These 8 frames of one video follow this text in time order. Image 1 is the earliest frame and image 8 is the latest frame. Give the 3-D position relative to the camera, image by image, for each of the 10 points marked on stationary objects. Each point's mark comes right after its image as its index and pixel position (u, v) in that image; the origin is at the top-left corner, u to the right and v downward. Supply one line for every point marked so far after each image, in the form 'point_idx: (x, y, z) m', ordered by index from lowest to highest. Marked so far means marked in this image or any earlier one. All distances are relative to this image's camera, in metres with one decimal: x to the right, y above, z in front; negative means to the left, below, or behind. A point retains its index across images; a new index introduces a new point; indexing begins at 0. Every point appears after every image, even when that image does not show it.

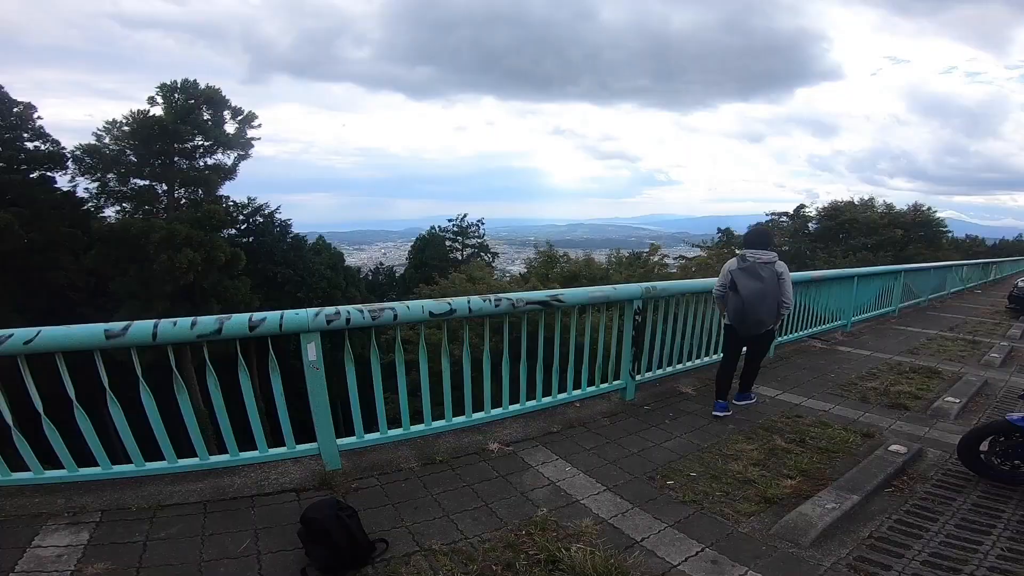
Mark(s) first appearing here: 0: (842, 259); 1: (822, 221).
0: (+9.9, +0.8, +16.3) m
1: (+10.9, +2.4, +19.3) m
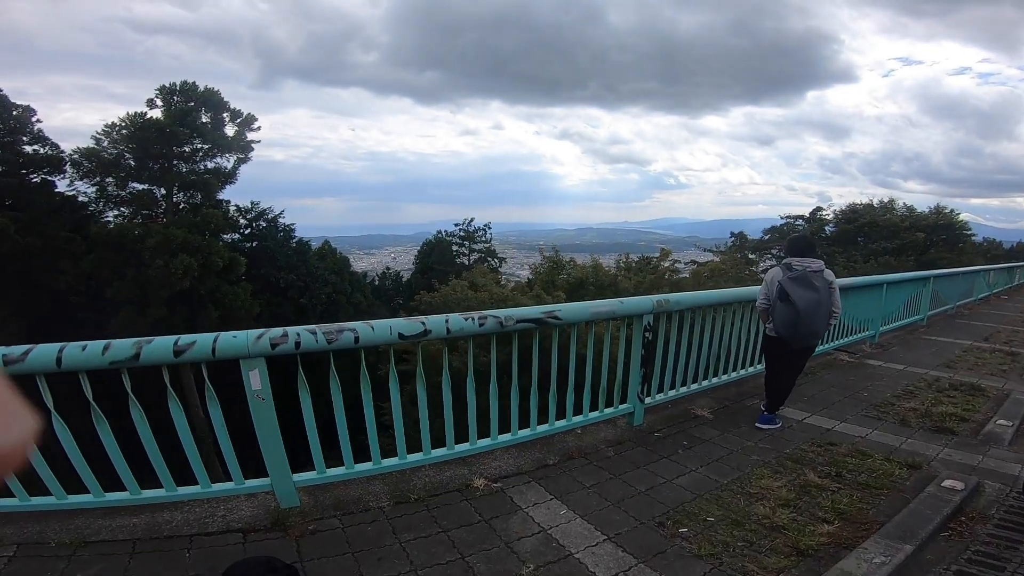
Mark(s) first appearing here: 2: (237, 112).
0: (+10.0, +0.6, +15.6) m
1: (+11.1, +2.2, +18.5) m
2: (-9.3, +6.0, +18.5) m
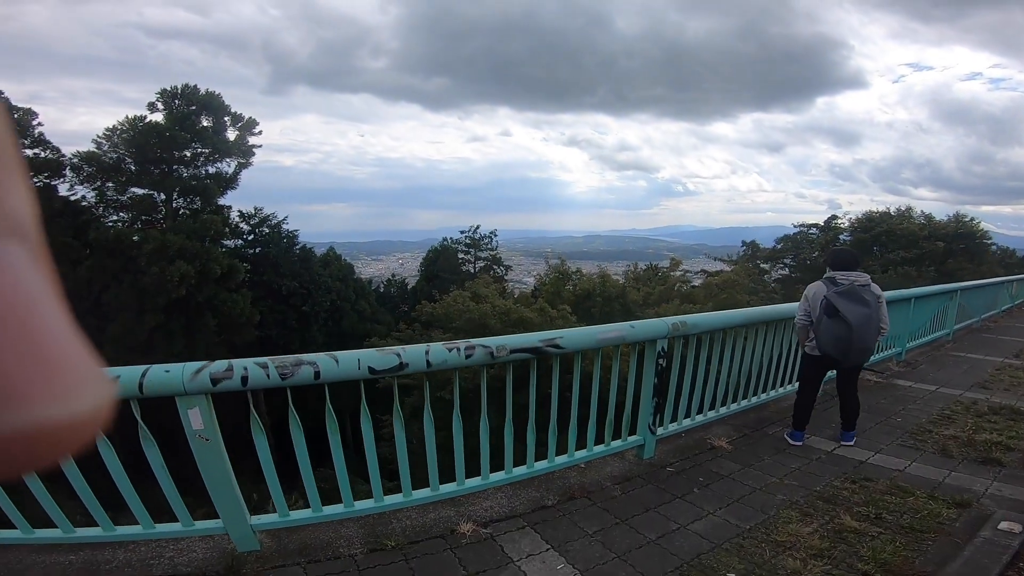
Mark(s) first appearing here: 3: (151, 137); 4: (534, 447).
0: (+10.1, +0.3, +15.0) m
1: (+11.3, +1.9, +18.0) m
2: (-9.2, +5.8, +18.2) m
3: (-11.4, +4.9, +17.1) m
4: (+0.1, -1.0, +3.5) m
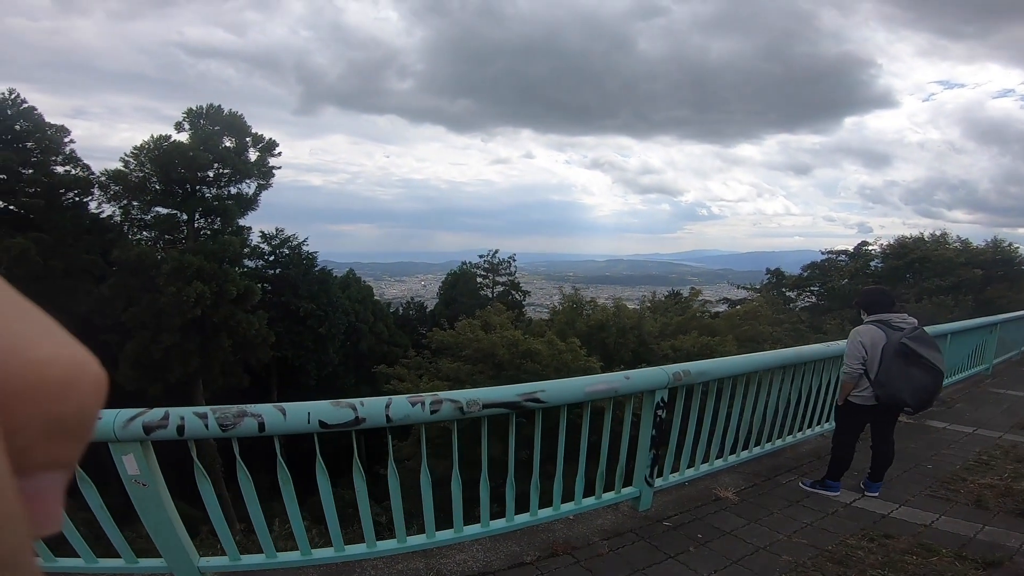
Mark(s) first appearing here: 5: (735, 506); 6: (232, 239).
0: (+10.5, -0.5, +14.3) m
1: (+11.8, +1.0, +17.3) m
2: (-8.6, +5.1, +18.6) m
3: (-10.8, +4.2, +17.6) m
4: (0.0, -1.2, +3.2) m
5: (+1.5, -1.5, +3.7) m
6: (-8.7, +1.5, +16.9) m
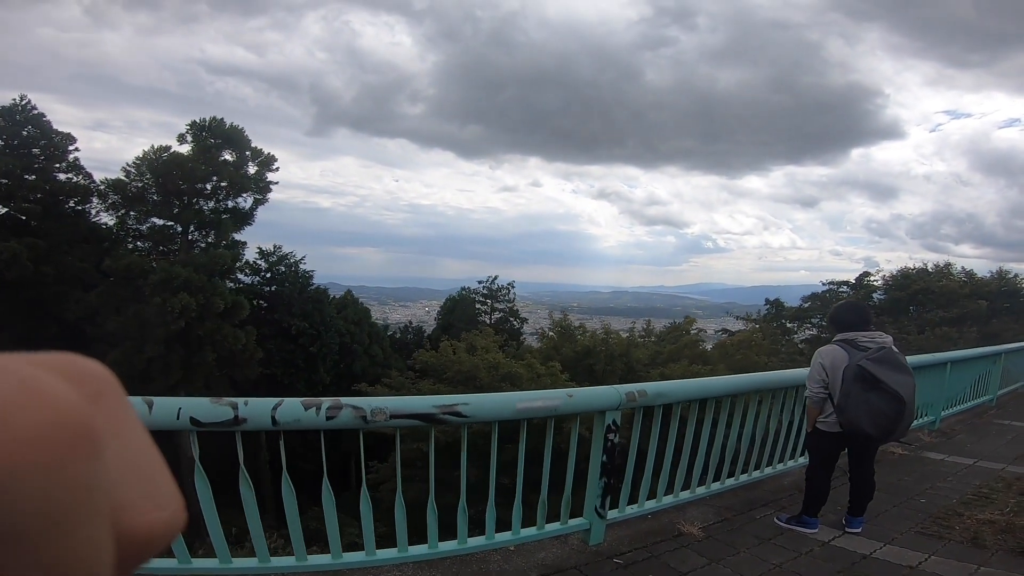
0: (+10.2, -1.3, +13.8) m
1: (+11.6, -0.1, +16.8) m
2: (-8.6, +4.5, +18.6) m
3: (-10.9, +3.7, +17.6) m
4: (-0.4, -1.2, +2.8) m
5: (+1.1, -1.5, +3.3) m
6: (-8.8, +1.0, +16.7) m
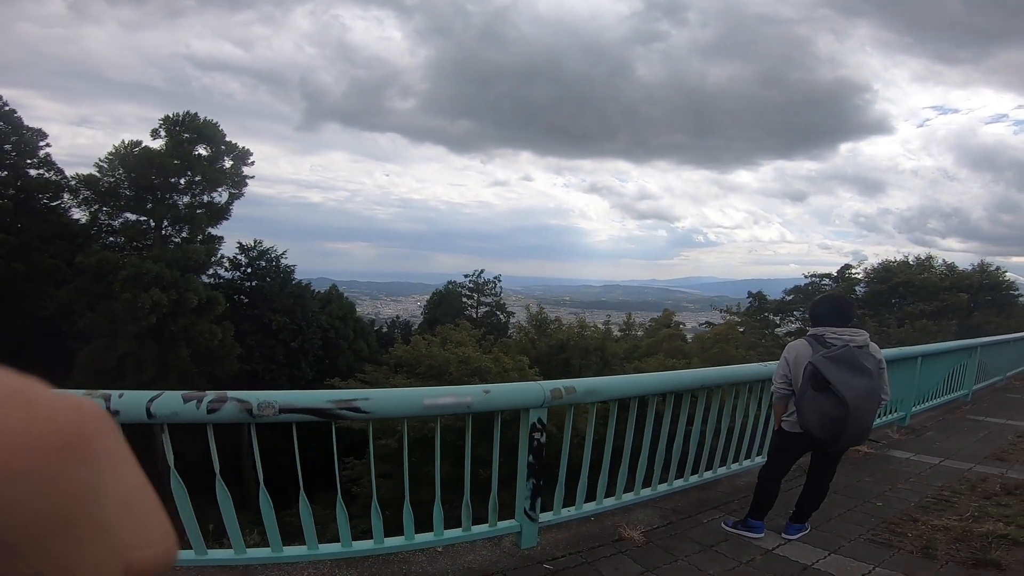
0: (+9.7, -1.1, +13.7) m
1: (+11.1, +0.1, +16.7) m
2: (-9.2, +4.6, +18.2) m
3: (-11.5, +3.9, +17.2) m
4: (-0.8, -1.1, +2.6) m
5: (+0.7, -1.5, +3.0) m
6: (-9.4, +1.2, +16.4) m
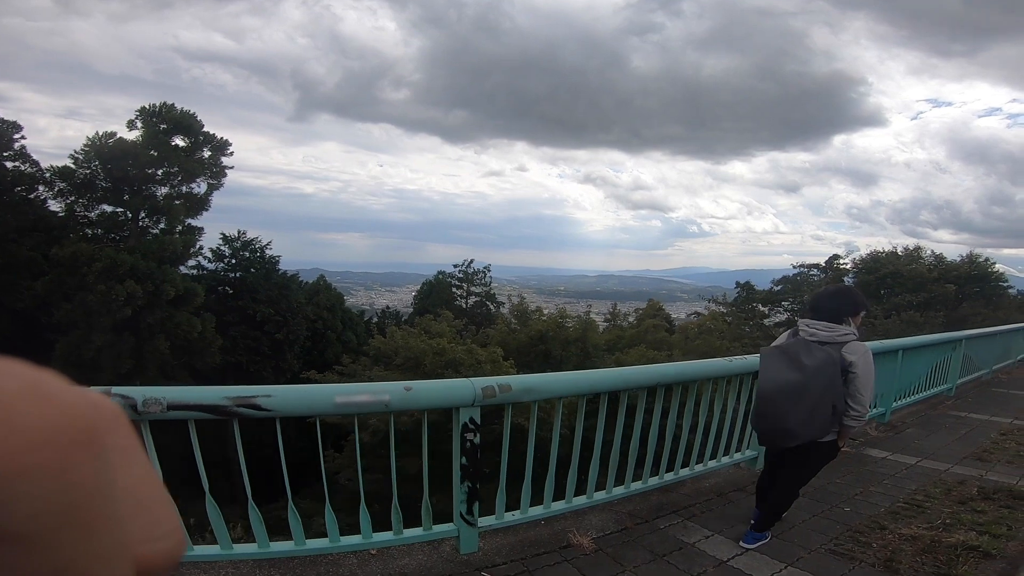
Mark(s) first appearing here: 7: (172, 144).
0: (+9.3, -0.9, +13.5) m
1: (+10.7, +0.4, +16.6) m
2: (-9.6, +5.0, +17.8) m
3: (-11.9, +4.2, +16.8) m
4: (-1.1, -1.1, +2.3) m
5: (+0.4, -1.4, +2.8) m
6: (-9.8, +1.5, +16.0) m
7: (-11.1, +4.8, +18.0) m
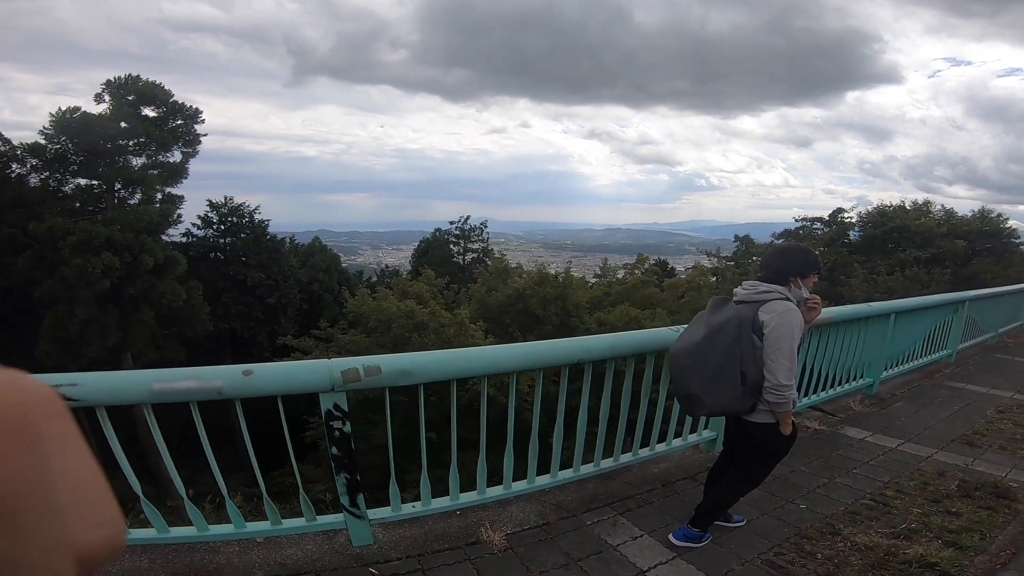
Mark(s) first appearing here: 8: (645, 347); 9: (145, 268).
0: (+9.0, +0.2, +12.9) m
1: (+10.4, +1.7, +15.8) m
2: (-9.9, +6.3, +17.1) m
3: (-12.2, +5.5, +16.1) m
4: (-1.6, -1.0, +1.9) m
5: (-0.1, -1.2, +2.4) m
6: (-10.1, +2.6, +15.5) m
7: (-11.4, +6.1, +17.3) m
8: (+0.6, -0.3, +2.8) m
9: (-9.8, +0.8, +14.8) m
